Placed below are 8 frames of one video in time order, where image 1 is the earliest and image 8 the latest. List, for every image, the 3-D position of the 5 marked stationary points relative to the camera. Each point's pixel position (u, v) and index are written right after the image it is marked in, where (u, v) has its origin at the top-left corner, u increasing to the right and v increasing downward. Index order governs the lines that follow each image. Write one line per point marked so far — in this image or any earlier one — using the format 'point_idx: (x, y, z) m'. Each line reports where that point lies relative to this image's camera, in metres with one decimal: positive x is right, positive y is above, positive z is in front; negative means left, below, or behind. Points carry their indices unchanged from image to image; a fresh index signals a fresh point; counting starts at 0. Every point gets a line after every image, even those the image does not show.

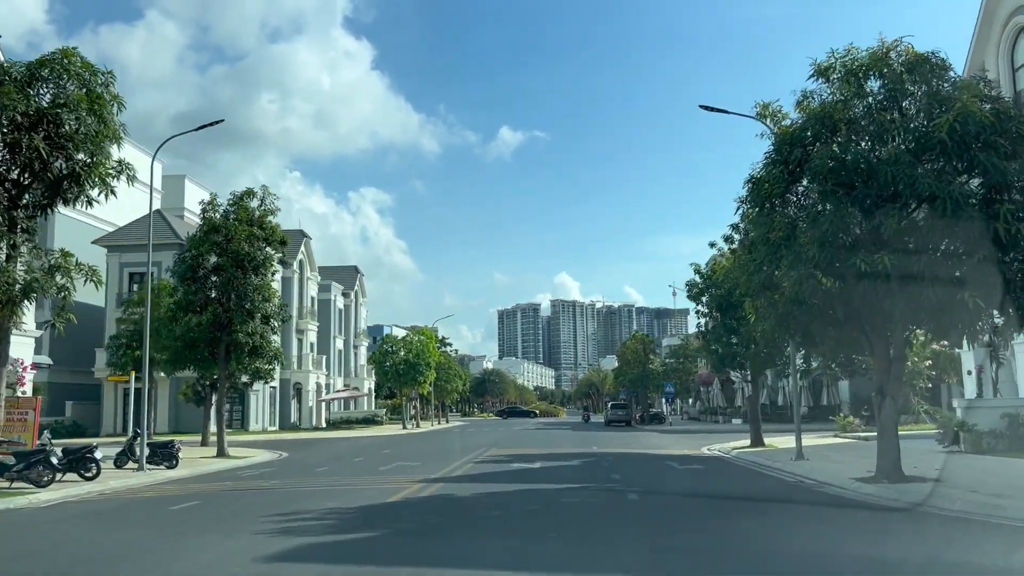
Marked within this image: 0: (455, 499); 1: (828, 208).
0: (-1.1, -4.1, +14.2) m
1: (+6.4, +1.6, +14.6) m
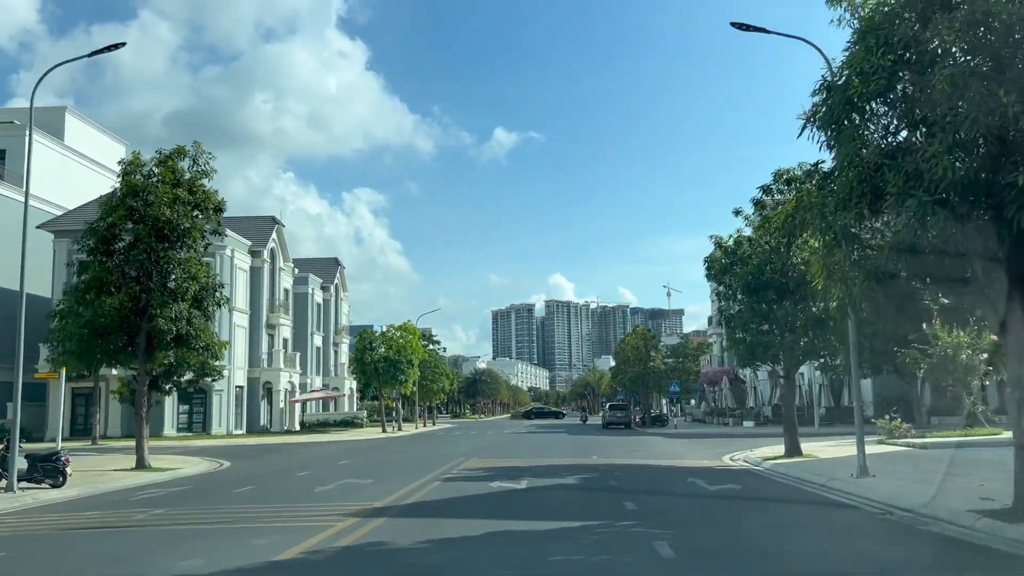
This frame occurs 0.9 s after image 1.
0: (-1.6, -3.3, +9.2) m
1: (+6.0, +2.4, +9.7) m
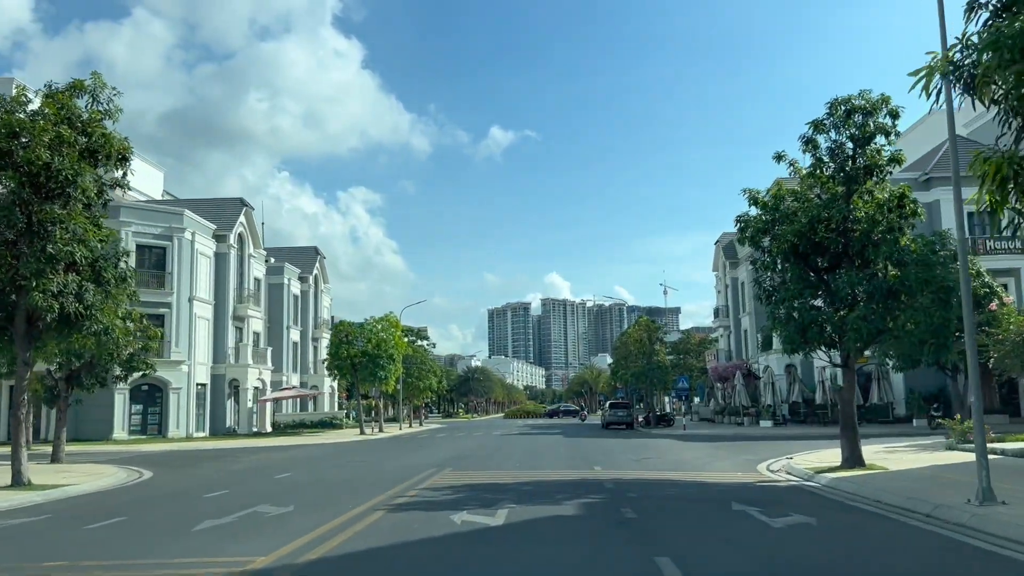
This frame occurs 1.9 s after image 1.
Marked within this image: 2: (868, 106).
0: (-2.0, -2.5, +4.2) m
1: (+5.5, +3.3, +4.7) m
2: (+8.4, +4.3, +17.3) m
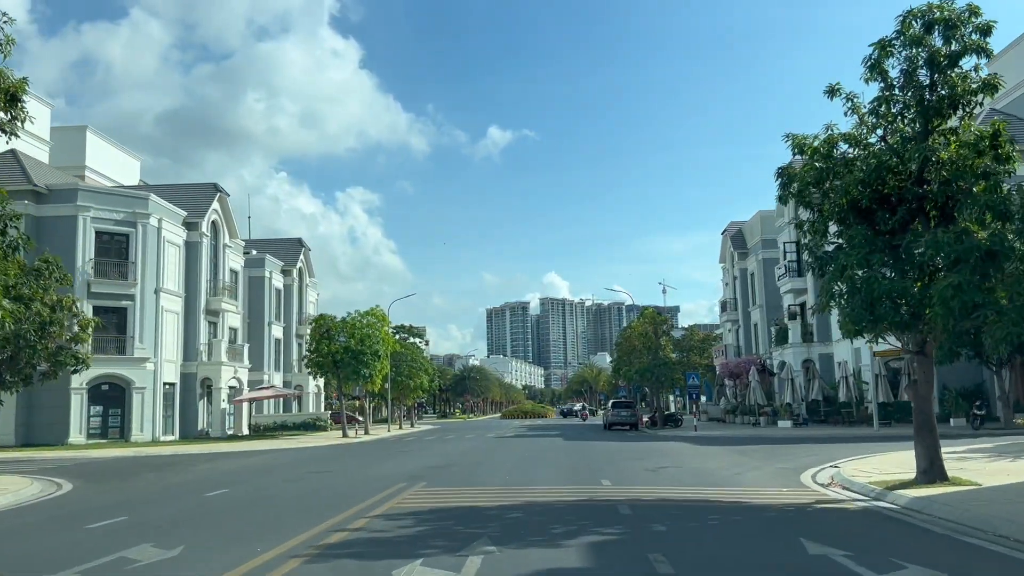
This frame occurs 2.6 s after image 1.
0: (-2.2, -1.9, +0.3) m
1: (+5.3, +3.9, +0.9) m
2: (+8.1, +5.0, +13.5) m
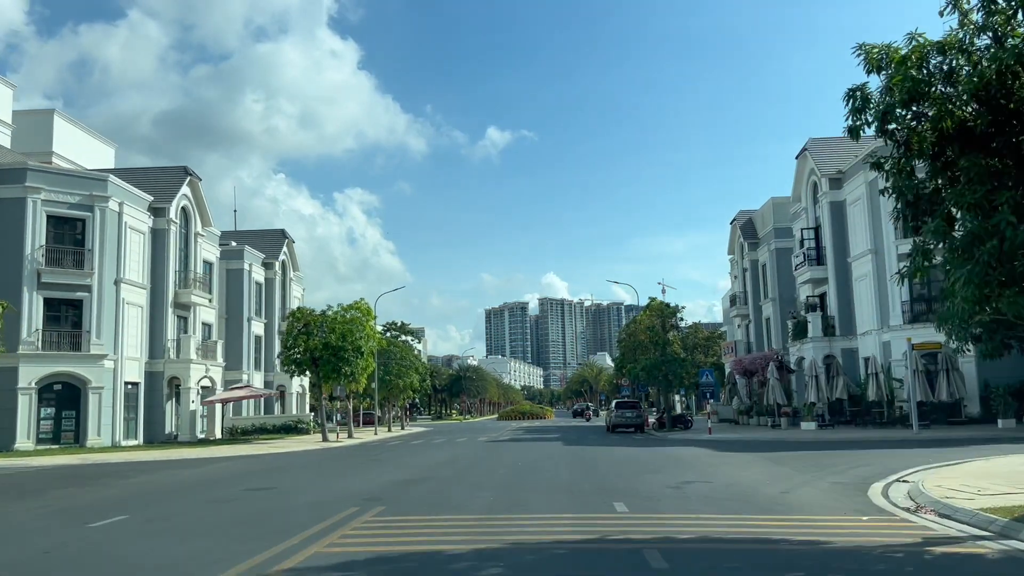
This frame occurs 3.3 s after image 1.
0: (-2.5, -1.2, -3.5) m
1: (+5.0, +4.5, -3.0) m
2: (+7.8, +5.6, +9.7) m
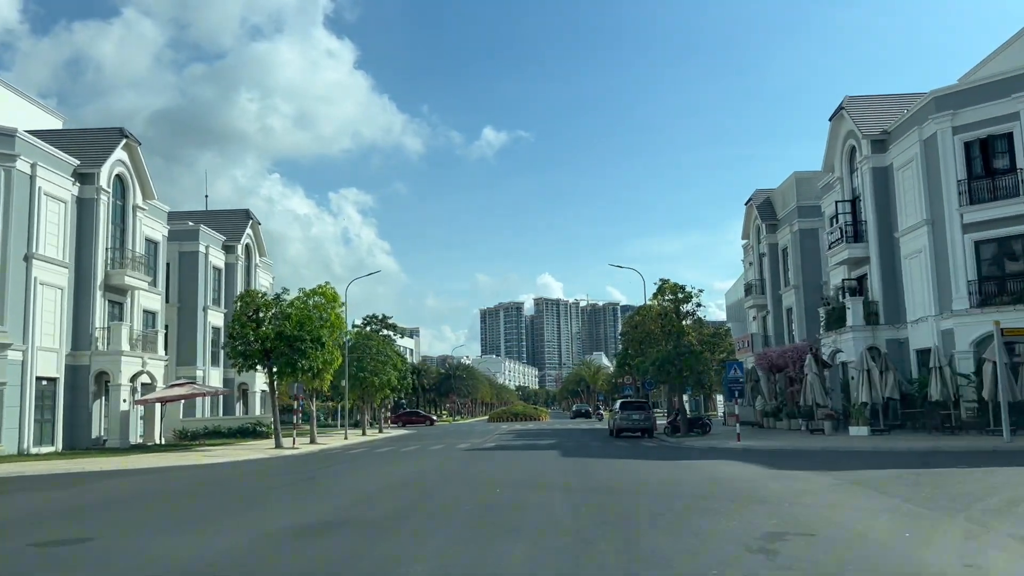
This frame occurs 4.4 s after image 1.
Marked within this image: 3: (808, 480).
0: (-2.8, -0.2, -9.9) m
1: (+4.7, +5.6, -9.3) m
2: (+7.4, +6.6, +3.3) m
3: (+6.4, -4.1, +15.5) m
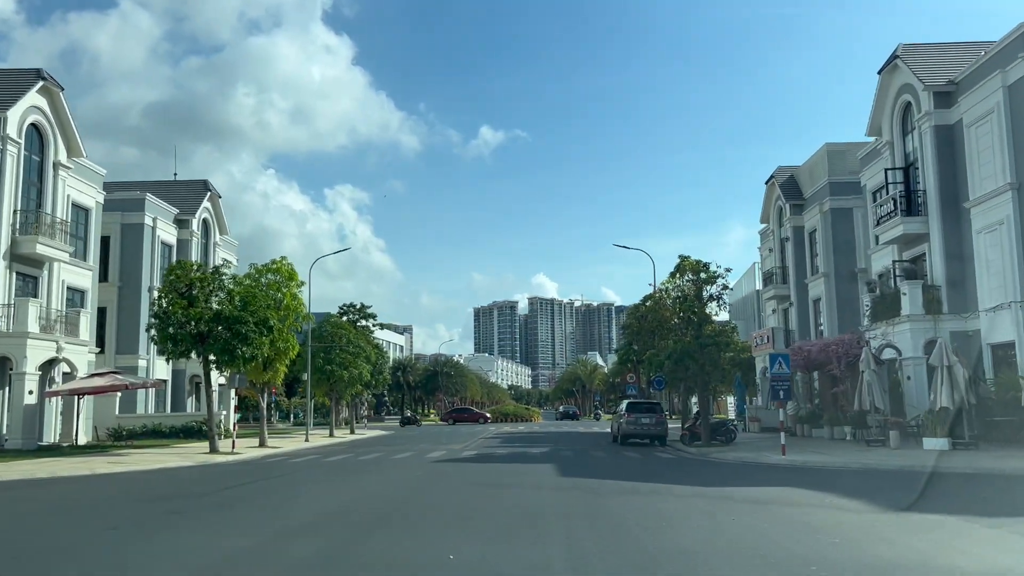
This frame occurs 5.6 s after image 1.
0: (-3.0, +0.9, -16.2) m
1: (+4.6, +6.5, -15.6) m
2: (+7.3, +7.5, -2.9) m
3: (+6.0, -3.2, +9.3) m
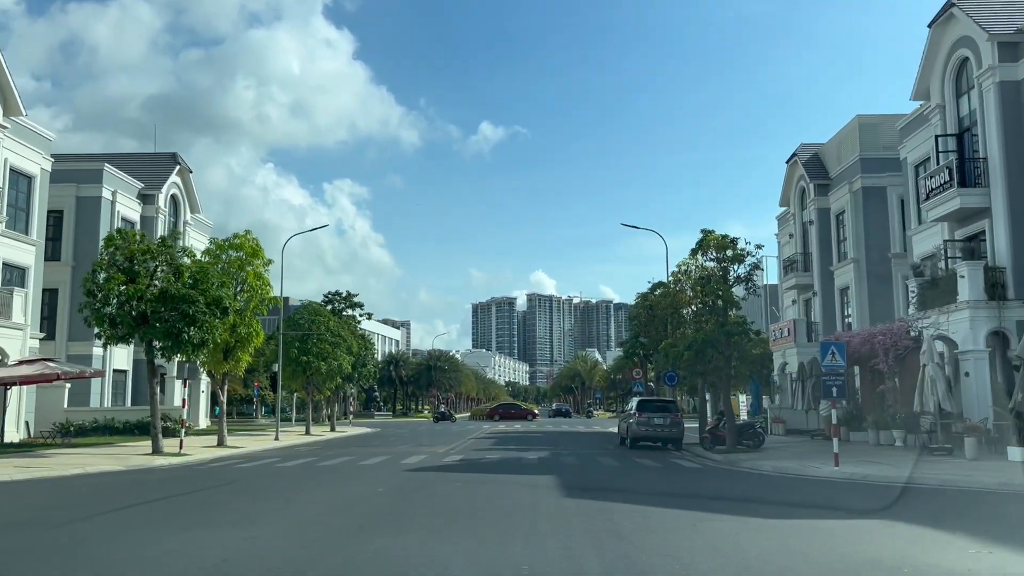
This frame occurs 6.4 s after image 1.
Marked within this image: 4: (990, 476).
0: (-3.1, +1.5, -20.5) m
1: (+4.6, +7.0, -19.8) m
2: (+7.2, +8.1, -7.2) m
3: (+5.8, -2.5, +5.0) m
4: (+12.0, -4.5, +18.3) m
